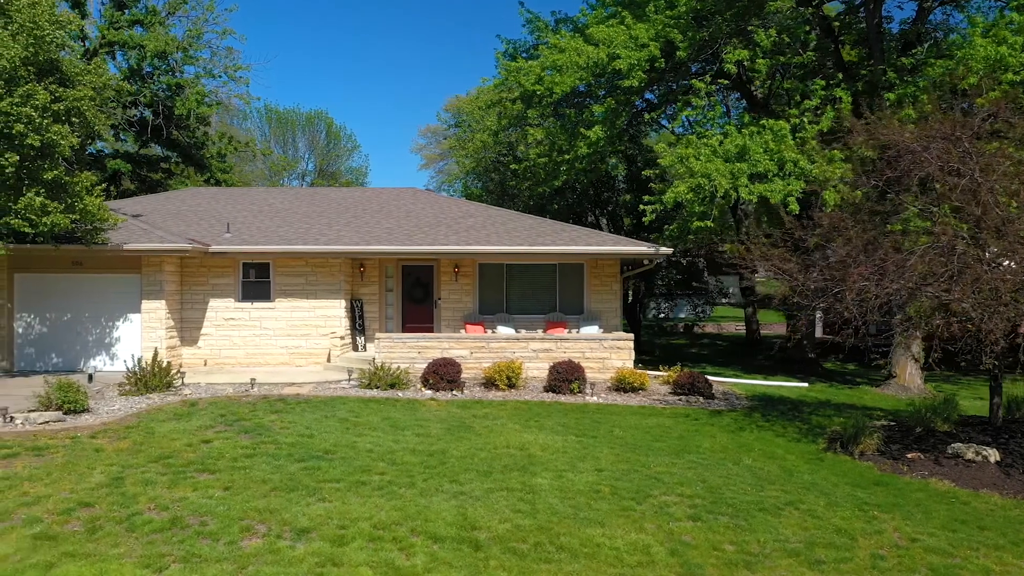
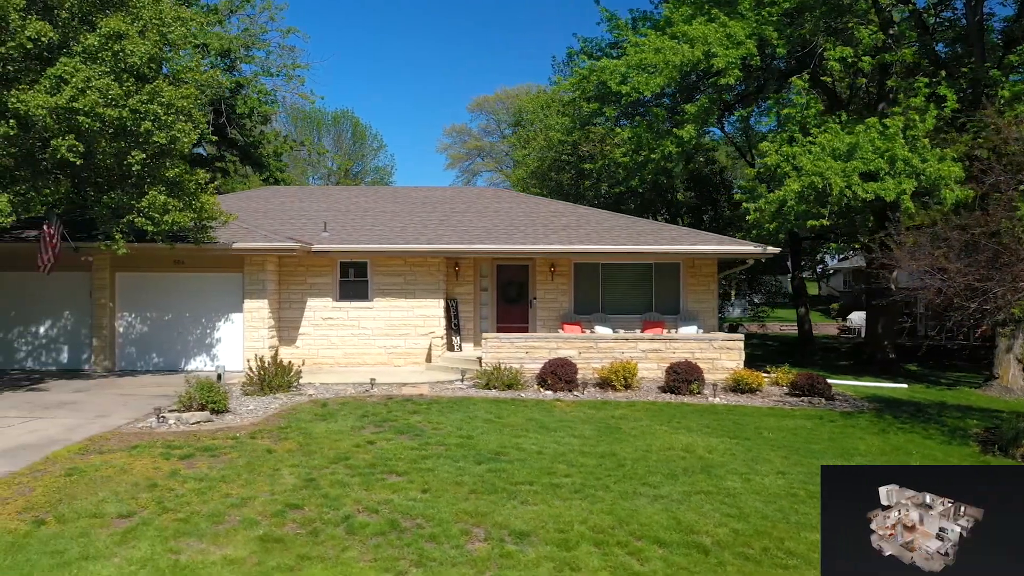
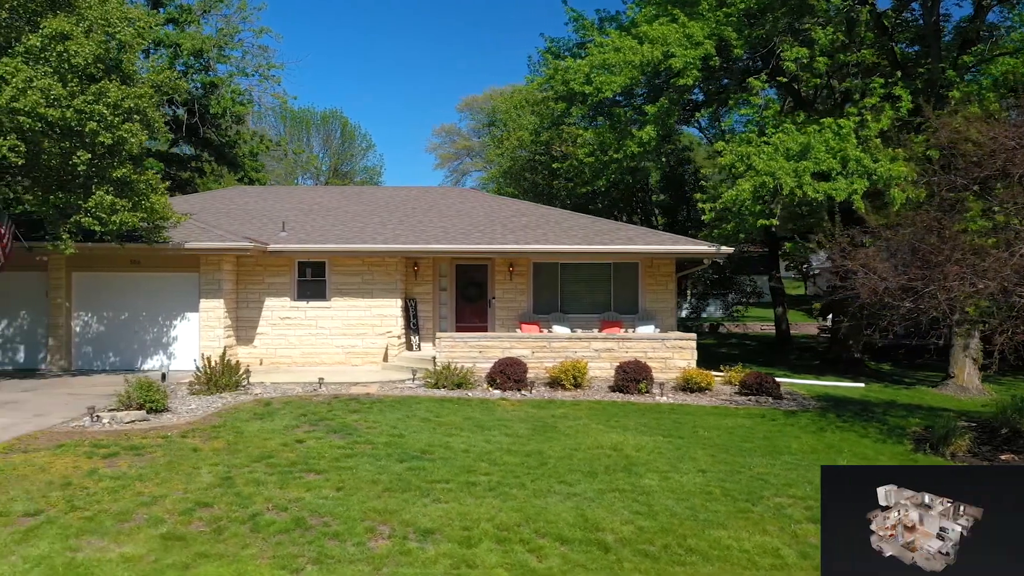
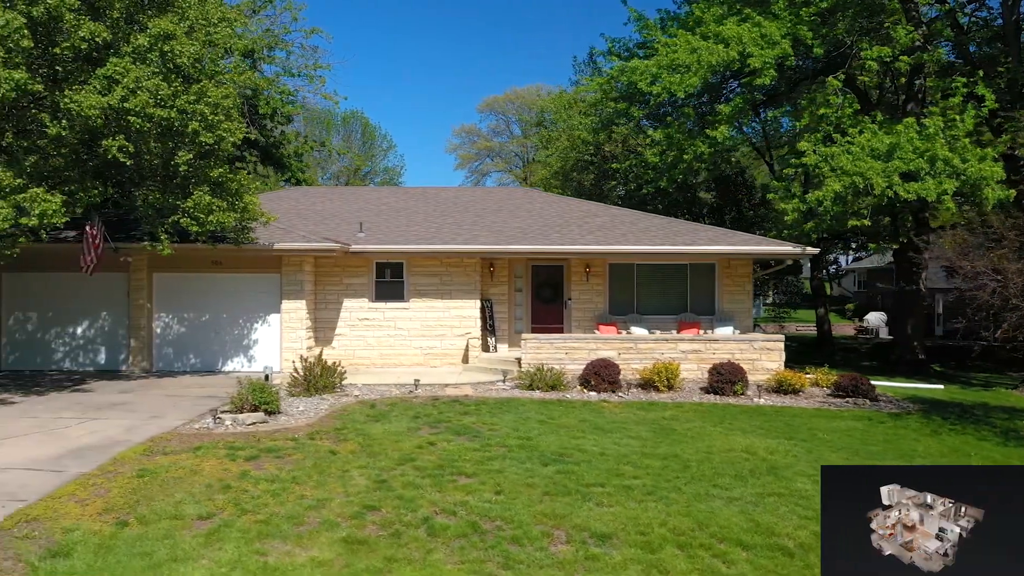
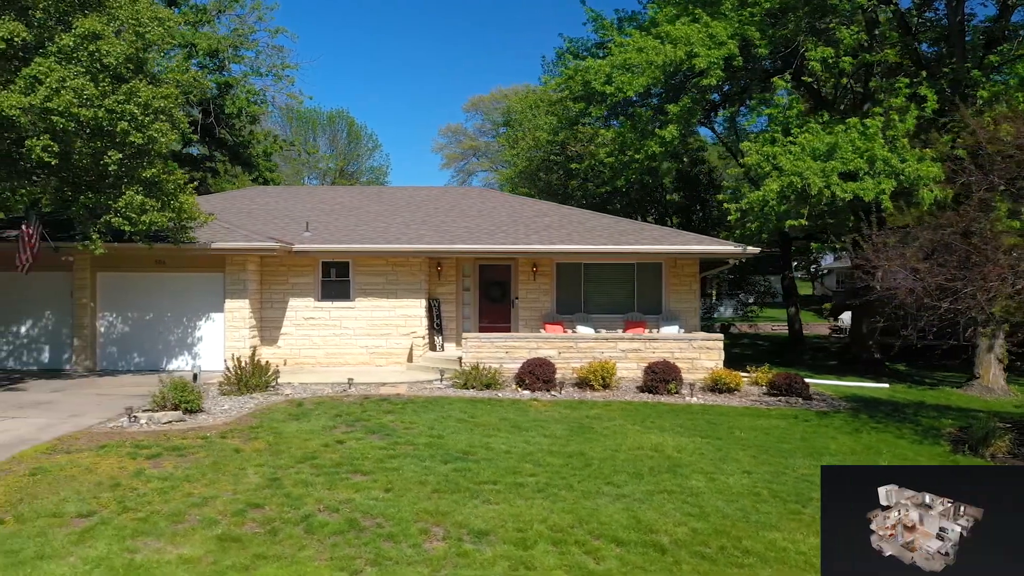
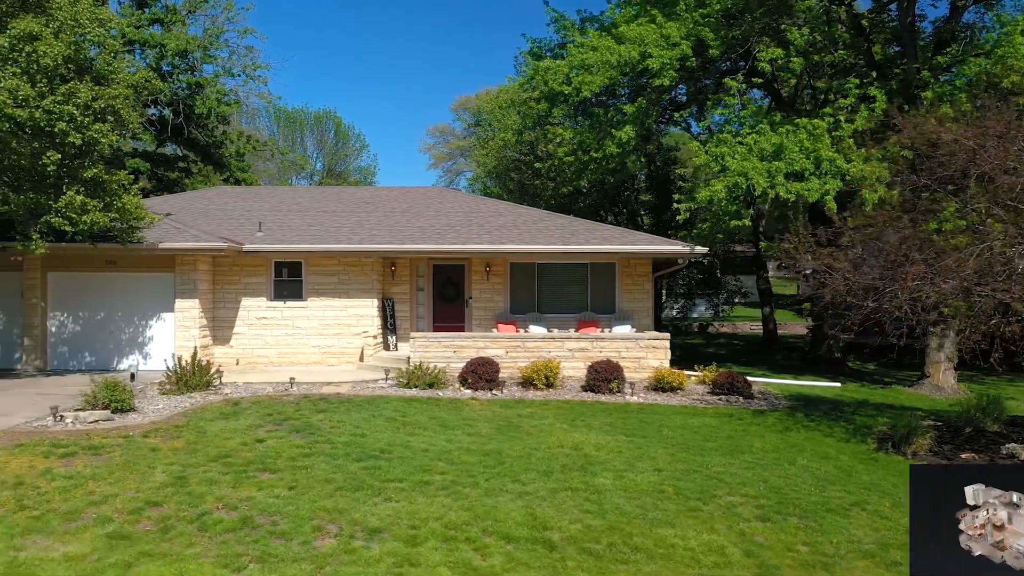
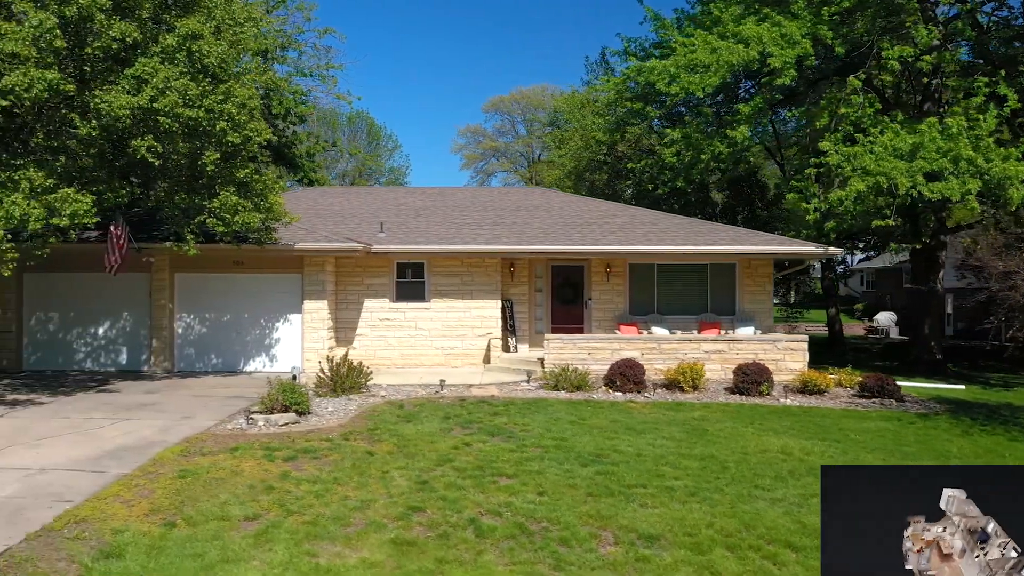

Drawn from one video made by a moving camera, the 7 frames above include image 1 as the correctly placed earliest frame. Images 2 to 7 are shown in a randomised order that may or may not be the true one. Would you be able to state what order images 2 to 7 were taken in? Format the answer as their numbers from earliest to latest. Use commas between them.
6, 3, 5, 2, 4, 7
